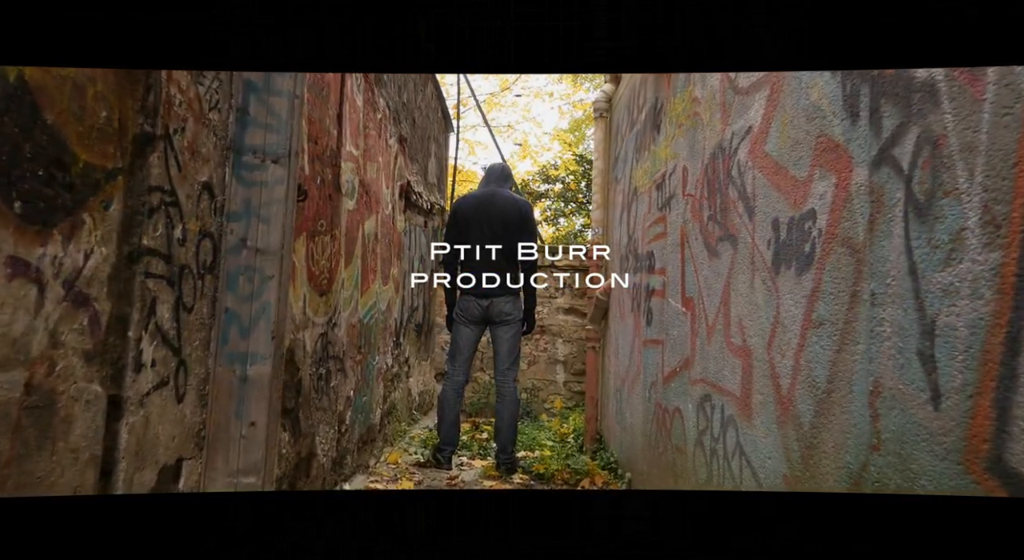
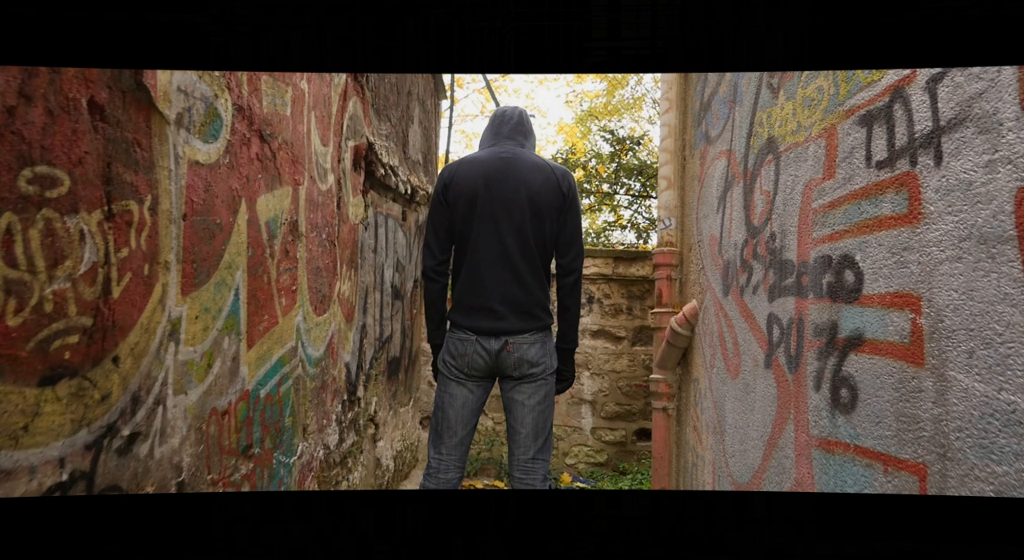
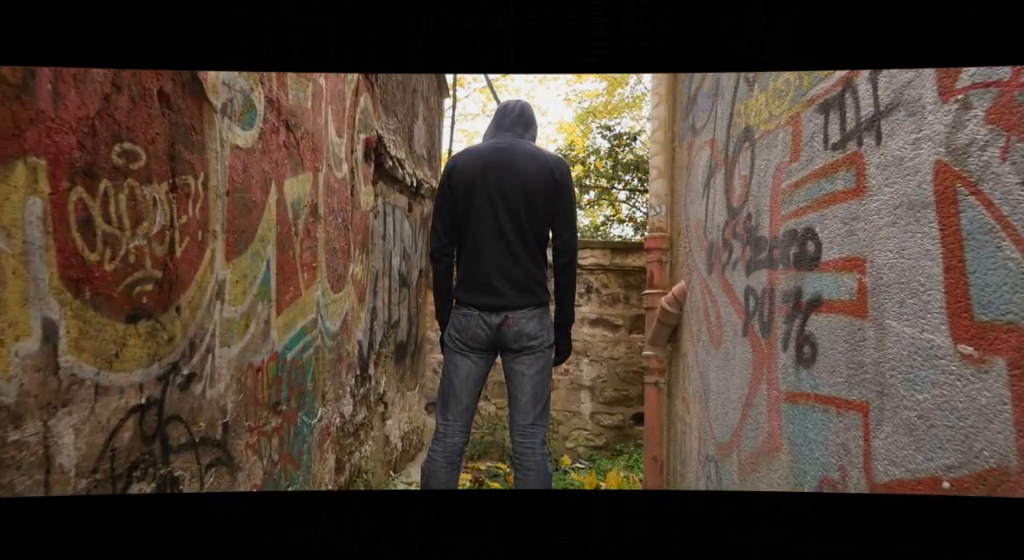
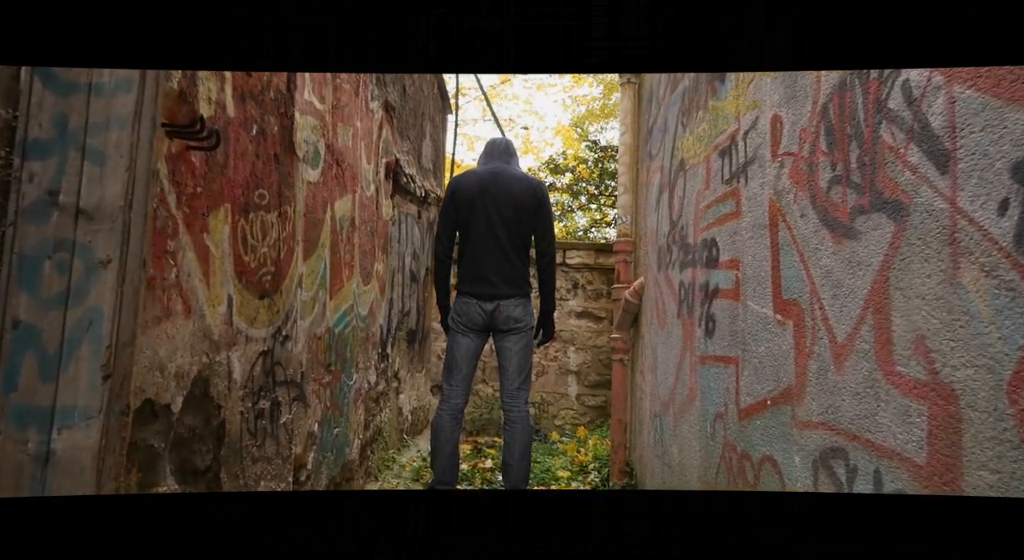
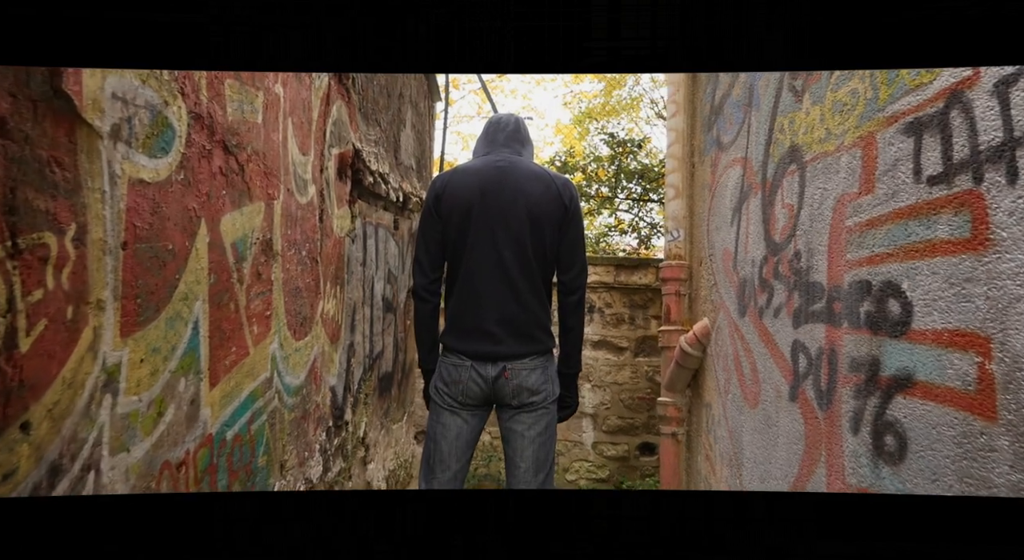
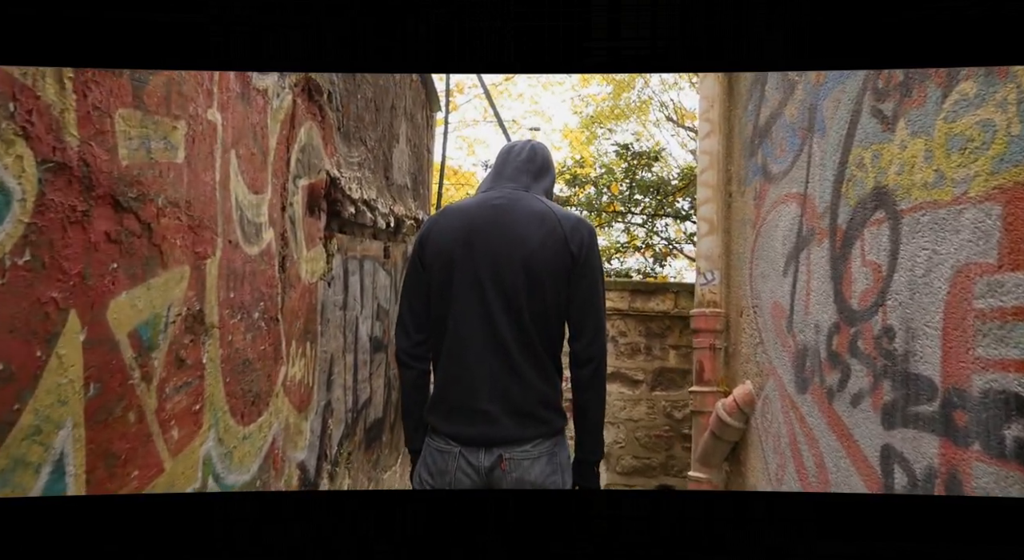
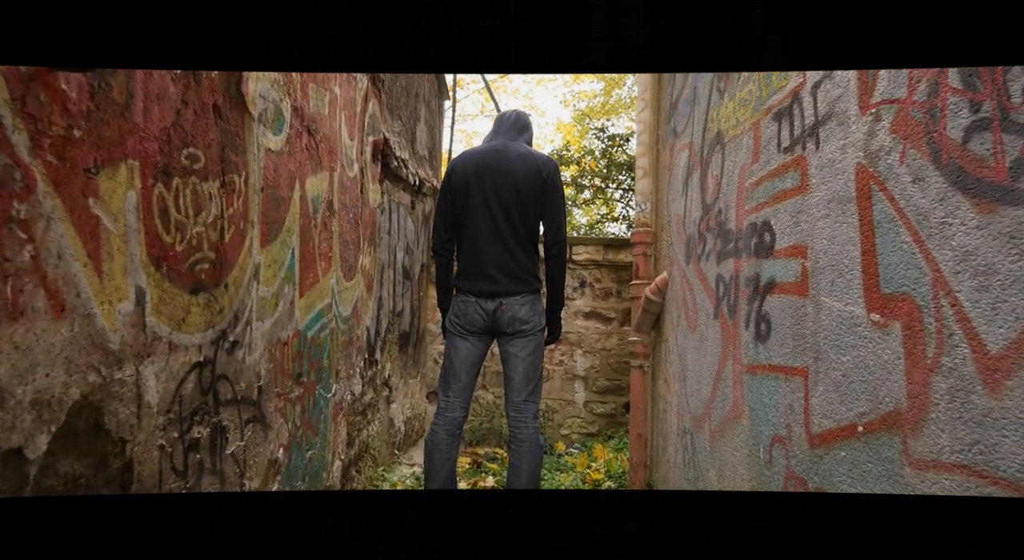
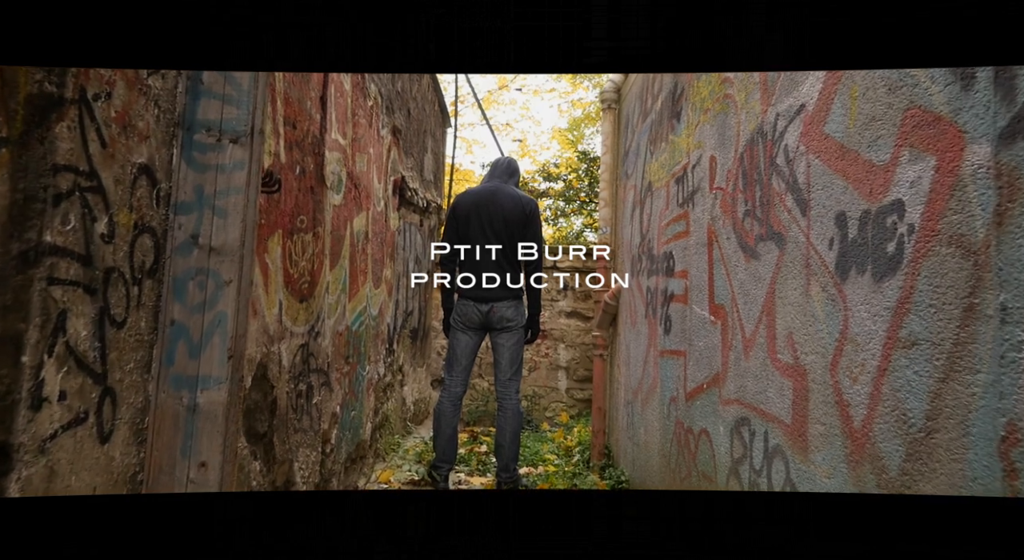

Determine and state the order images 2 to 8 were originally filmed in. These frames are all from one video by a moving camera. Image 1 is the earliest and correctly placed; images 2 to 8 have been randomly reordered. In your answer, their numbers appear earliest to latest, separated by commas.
8, 4, 7, 3, 2, 5, 6
